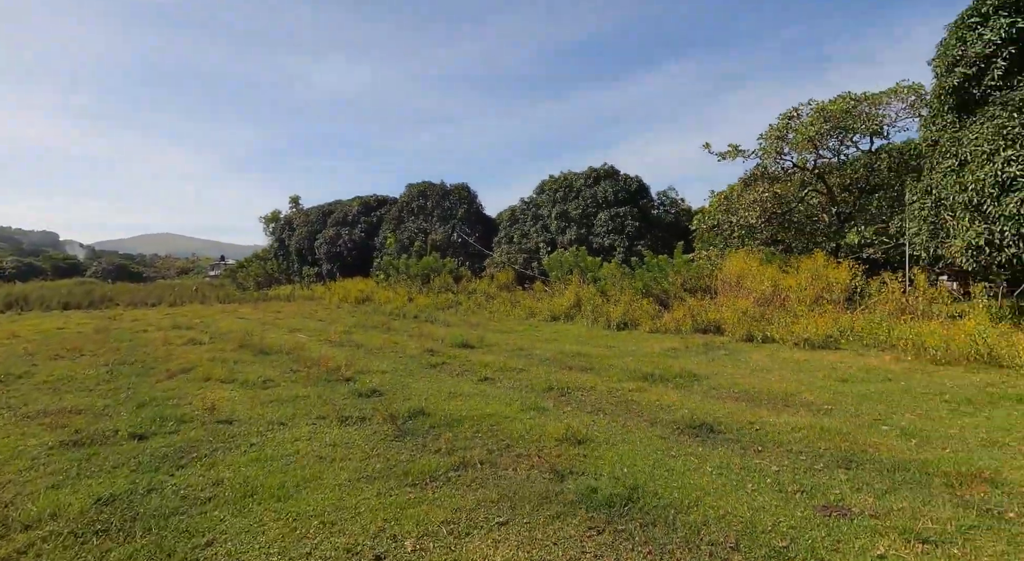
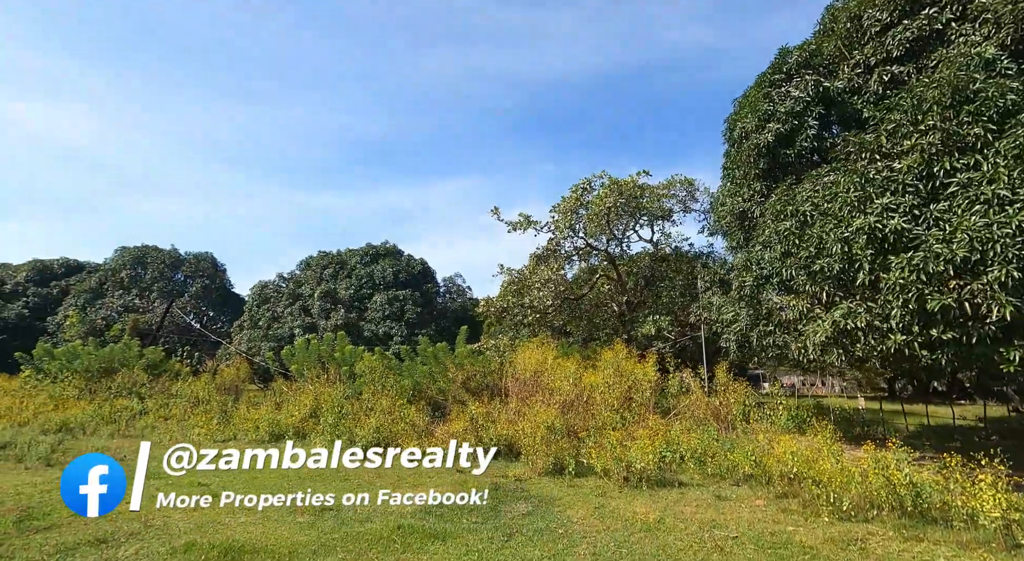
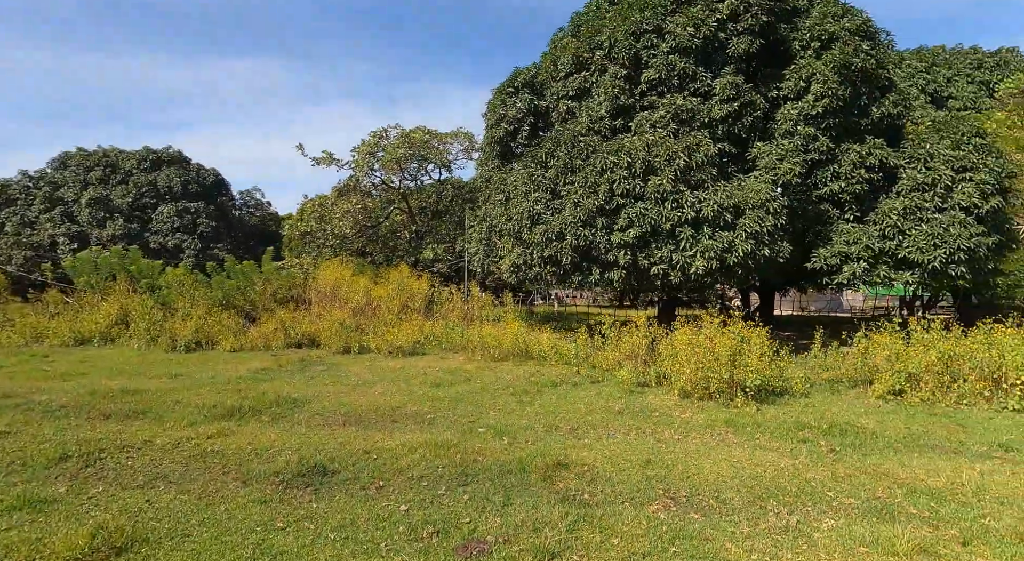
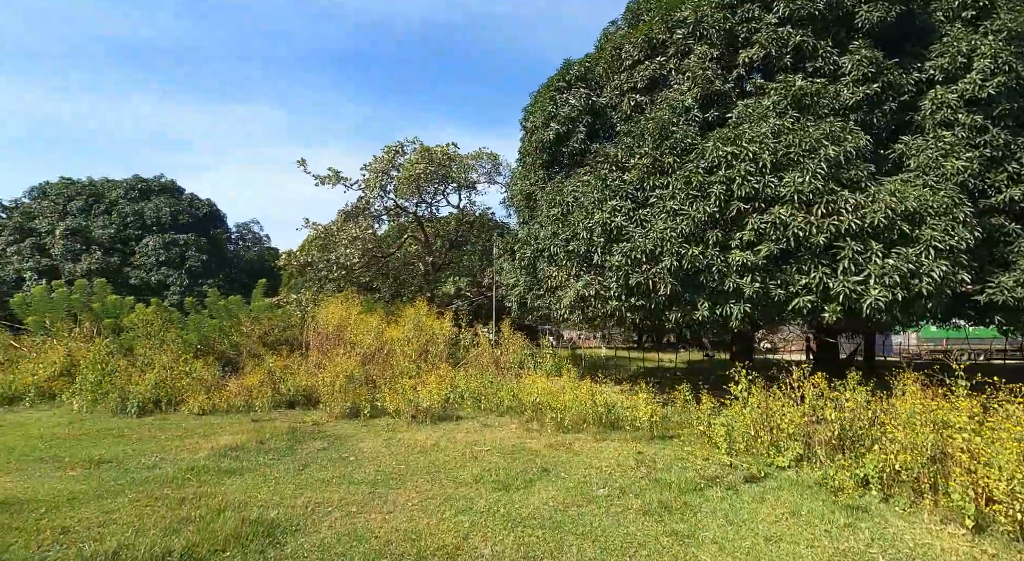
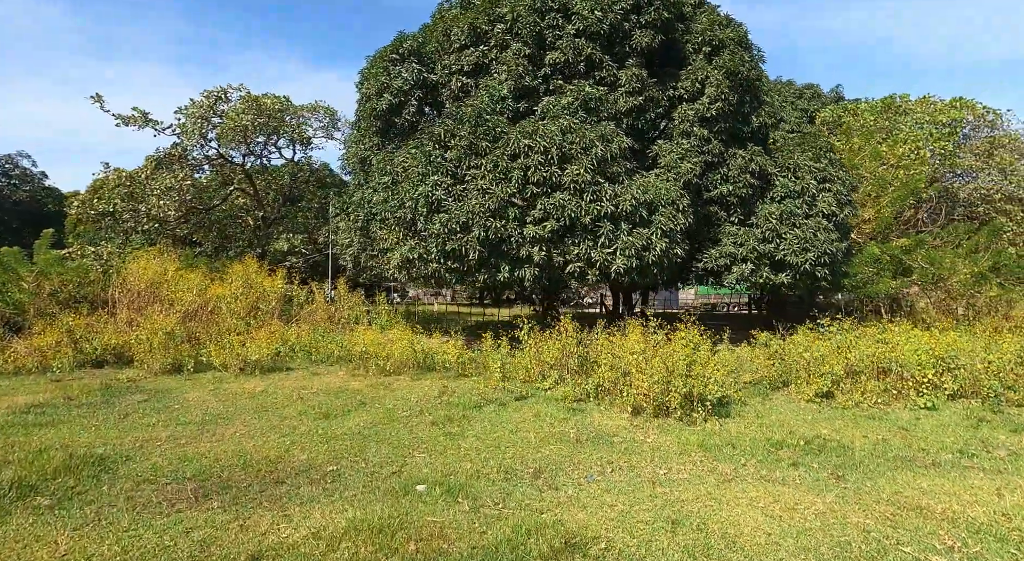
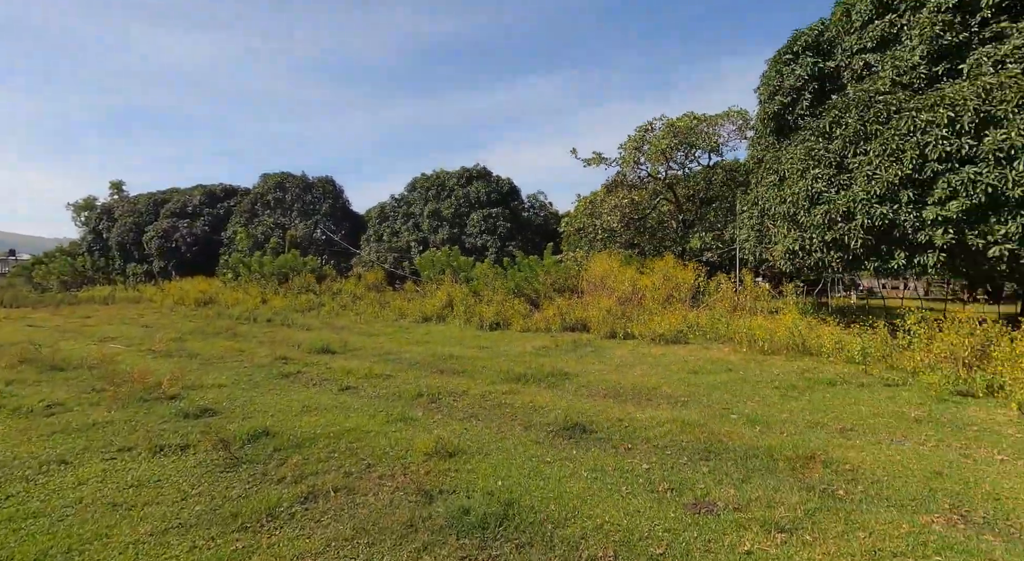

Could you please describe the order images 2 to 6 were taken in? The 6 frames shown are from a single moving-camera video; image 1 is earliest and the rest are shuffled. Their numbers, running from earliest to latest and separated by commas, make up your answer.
6, 3, 5, 4, 2
